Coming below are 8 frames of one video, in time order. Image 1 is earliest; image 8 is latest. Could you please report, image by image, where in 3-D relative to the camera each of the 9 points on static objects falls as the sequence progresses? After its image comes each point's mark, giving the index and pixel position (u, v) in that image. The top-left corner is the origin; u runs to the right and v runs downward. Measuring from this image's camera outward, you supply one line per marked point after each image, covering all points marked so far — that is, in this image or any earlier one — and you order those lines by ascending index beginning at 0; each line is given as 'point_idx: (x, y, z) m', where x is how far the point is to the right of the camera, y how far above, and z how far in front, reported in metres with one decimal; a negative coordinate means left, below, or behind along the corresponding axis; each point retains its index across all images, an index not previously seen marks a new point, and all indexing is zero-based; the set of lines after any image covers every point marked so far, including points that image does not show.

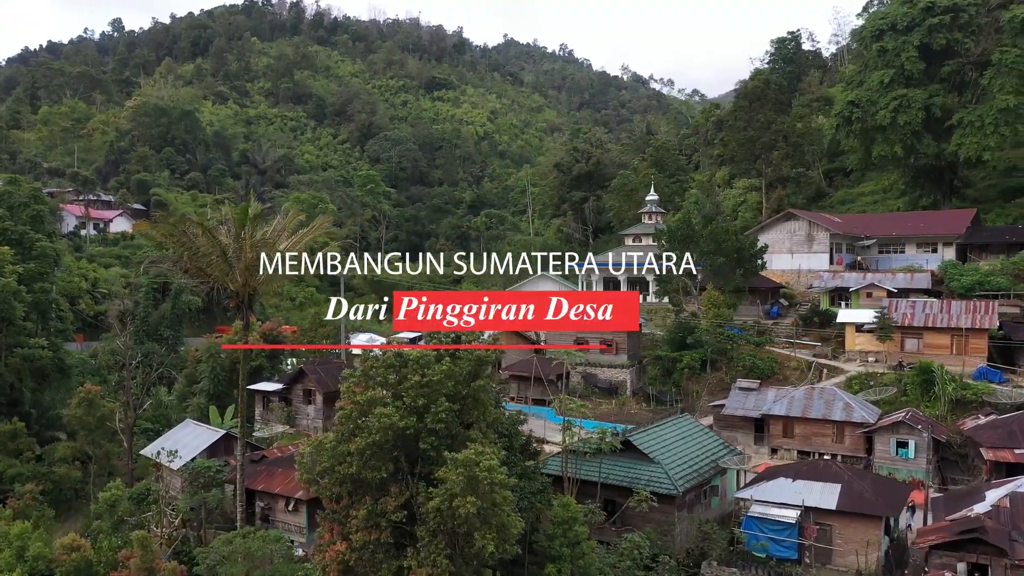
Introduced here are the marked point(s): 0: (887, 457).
0: (+9.7, -4.4, +16.8) m
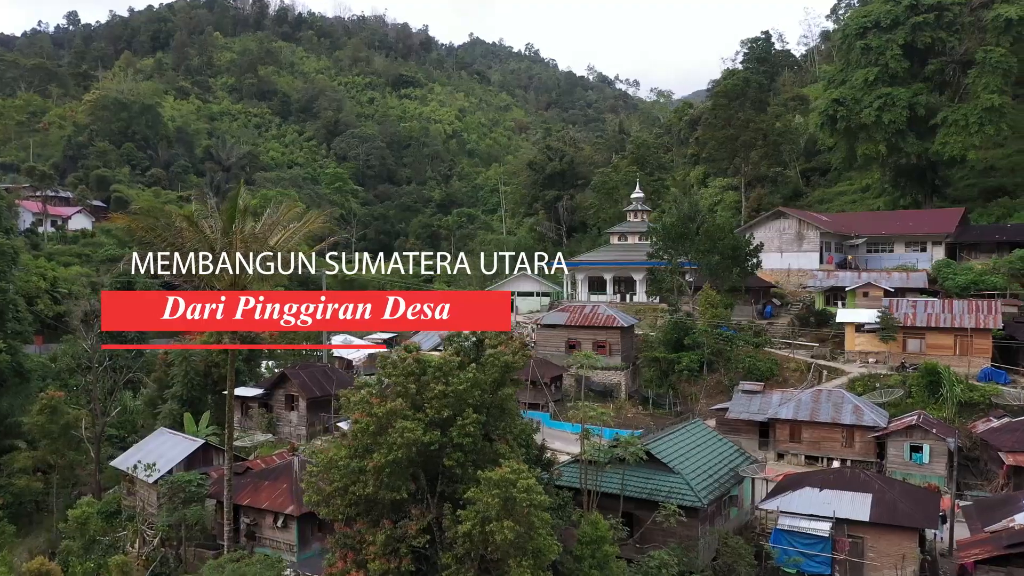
0: (+9.8, -4.4, +16.4) m
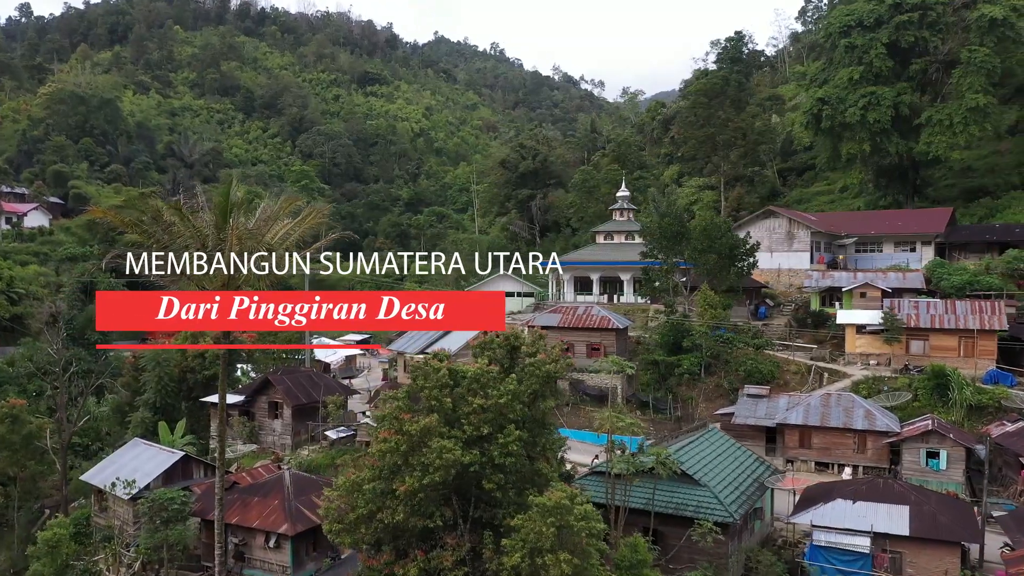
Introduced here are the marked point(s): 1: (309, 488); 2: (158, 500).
0: (+9.9, -4.4, +15.9) m
1: (-4.9, -4.8, +15.6) m
2: (-8.2, -4.9, +15.1) m
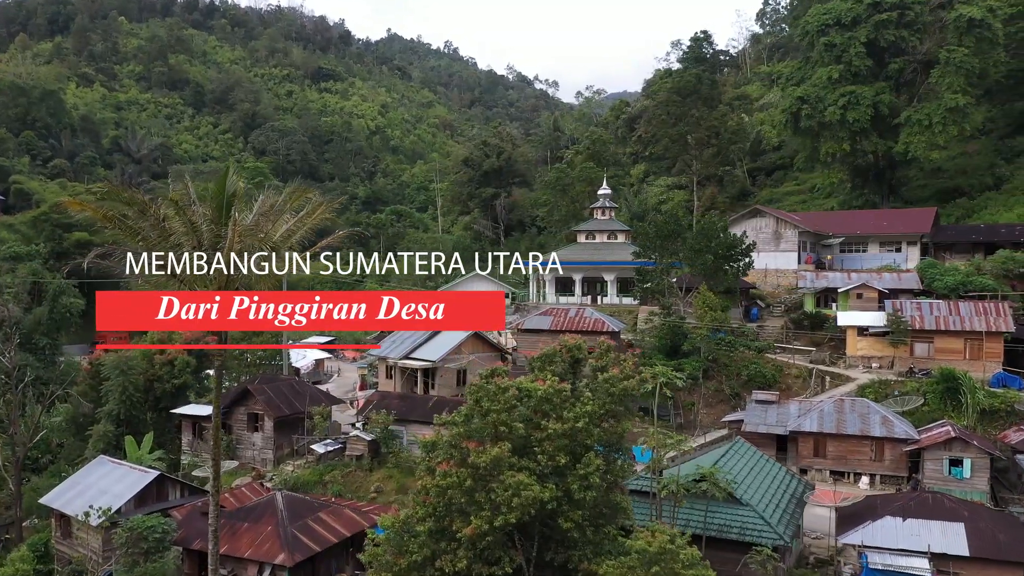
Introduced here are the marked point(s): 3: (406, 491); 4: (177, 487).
0: (+10.2, -4.5, +15.5) m
1: (-4.6, -4.9, +14.3) m
2: (-7.9, -5.0, +13.6) m
3: (-2.9, -5.4, +17.5) m
4: (-9.0, -5.3, +17.5) m
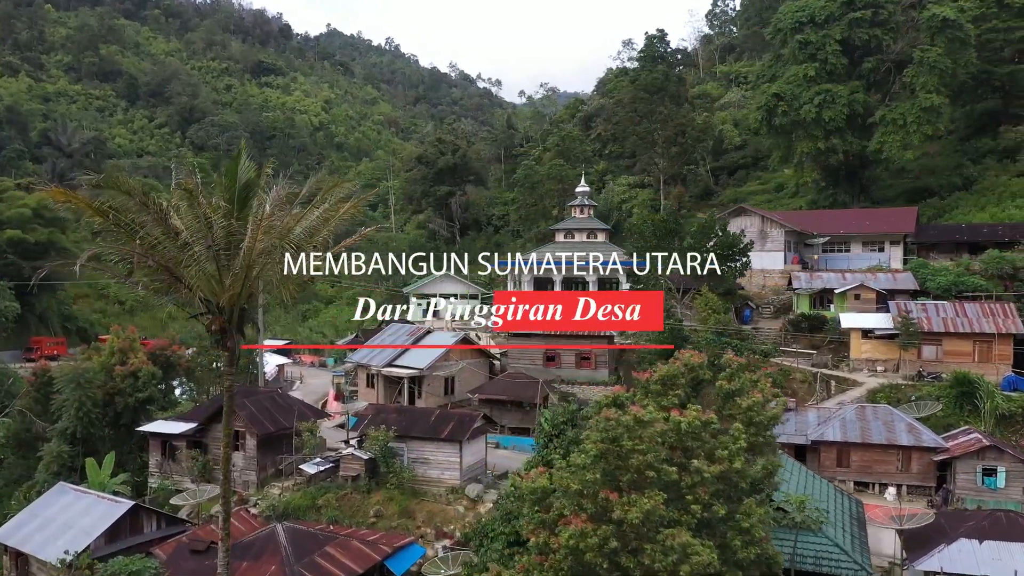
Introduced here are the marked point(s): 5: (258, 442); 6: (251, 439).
0: (+10.6, -4.6, +15.0) m
1: (-4.0, -5.1, +12.8) m
2: (-7.2, -5.2, +11.9) m
3: (-2.5, -5.6, +16.1) m
4: (-8.6, -5.5, +15.7) m
5: (-7.2, -4.4, +18.5) m
6: (-7.4, -4.3, +18.5) m
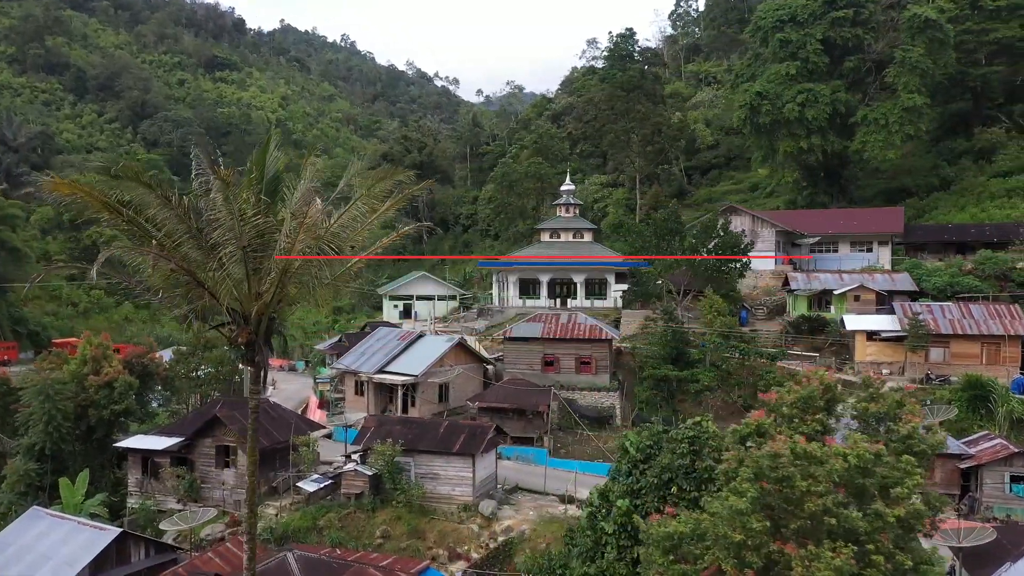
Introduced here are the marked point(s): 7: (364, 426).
0: (+11.1, -4.7, +14.8) m
1: (-3.4, -5.3, +11.8) m
2: (-6.6, -5.4, +10.7) m
3: (-2.1, -5.7, +15.2) m
4: (-8.2, -5.7, +14.4) m
5: (-6.9, -4.6, +17.3) m
6: (-7.1, -4.5, +17.3) m
7: (-4.0, -3.7, +17.5) m
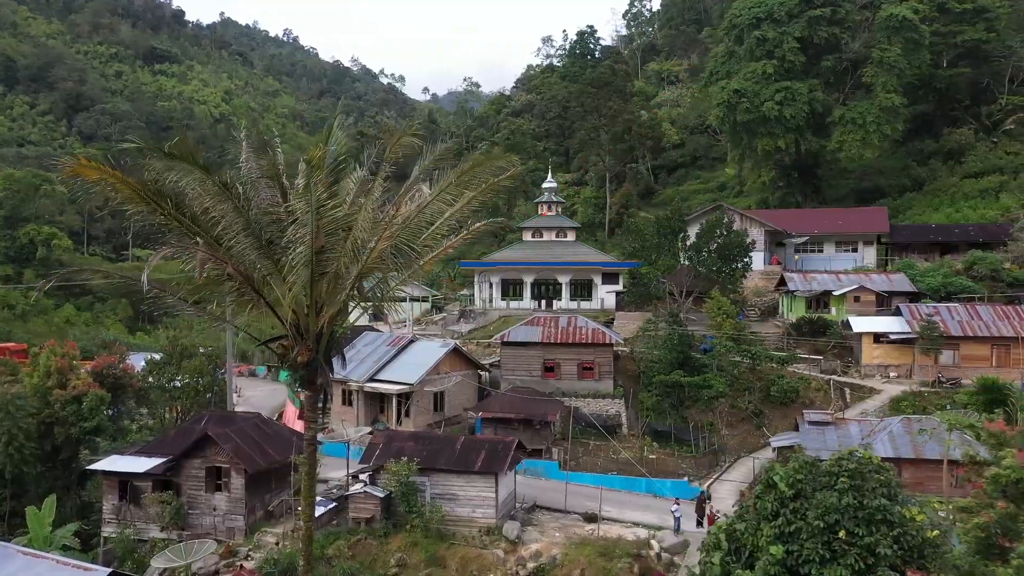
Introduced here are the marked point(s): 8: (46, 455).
0: (+11.7, -4.8, +14.6) m
1: (-2.5, -5.4, +10.6) m
2: (-5.6, -5.6, +9.2) m
3: (-1.5, -5.9, +14.1) m
4: (-7.5, -5.9, +12.8) m
5: (-6.4, -4.7, +15.9) m
6: (-6.6, -4.6, +15.8) m
7: (-3.5, -3.9, +16.2) m
8: (-13.7, -5.0, +19.2) m
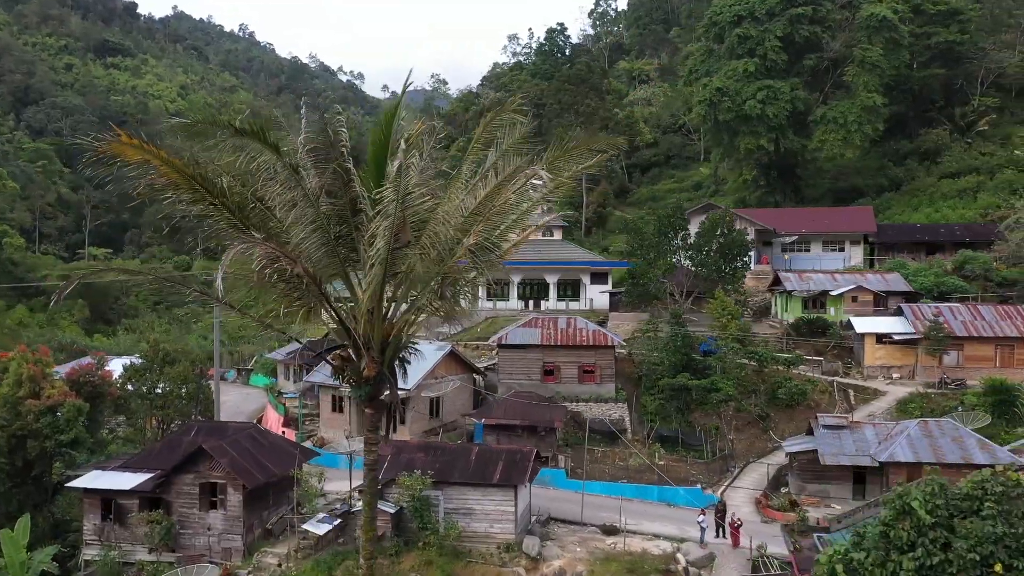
0: (+12.1, -4.8, +14.5) m
1: (-1.9, -5.5, +9.8) m
2: (-4.9, -5.7, +8.3) m
3: (-1.1, -6.0, +13.3) m
4: (-7.0, -6.0, +11.8) m
5: (-6.1, -4.8, +14.9) m
6: (-6.3, -4.7, +14.8) m
7: (-3.2, -4.0, +15.4) m
8: (-13.5, -5.2, +17.8) m
